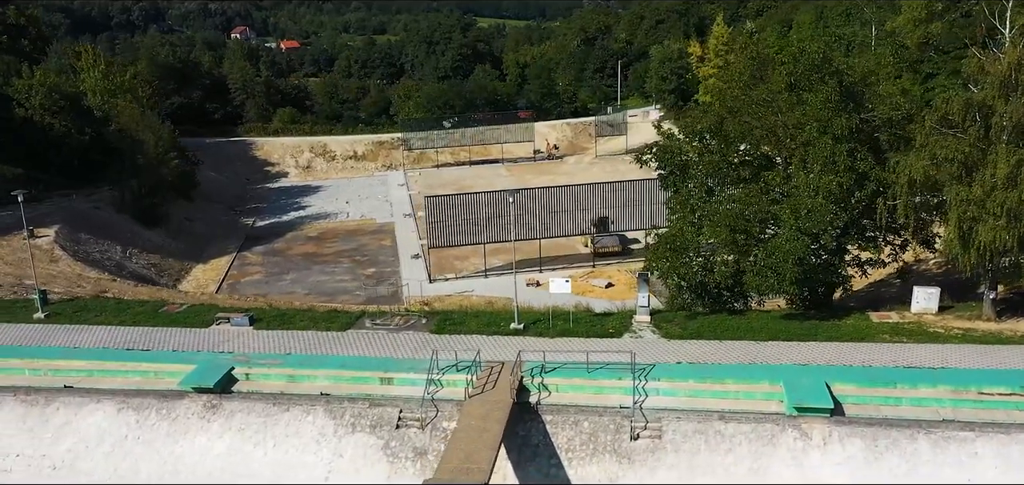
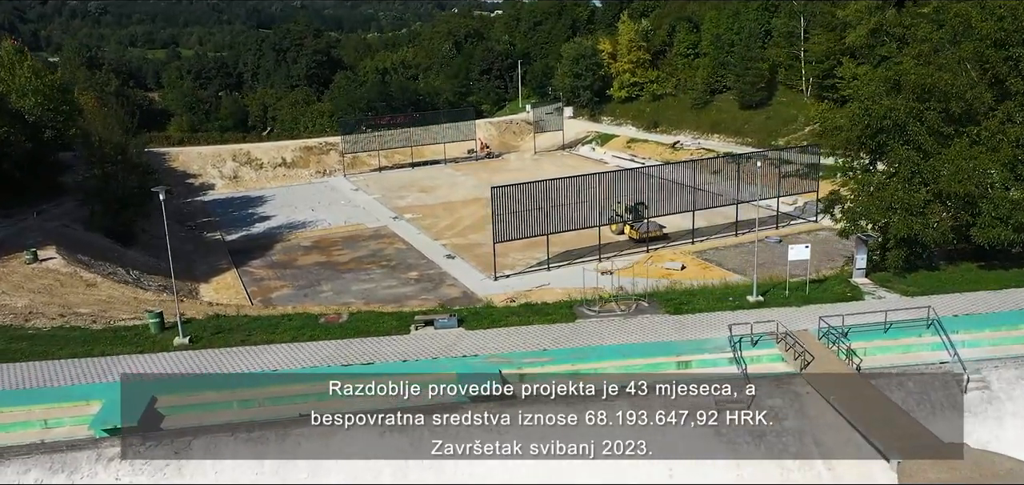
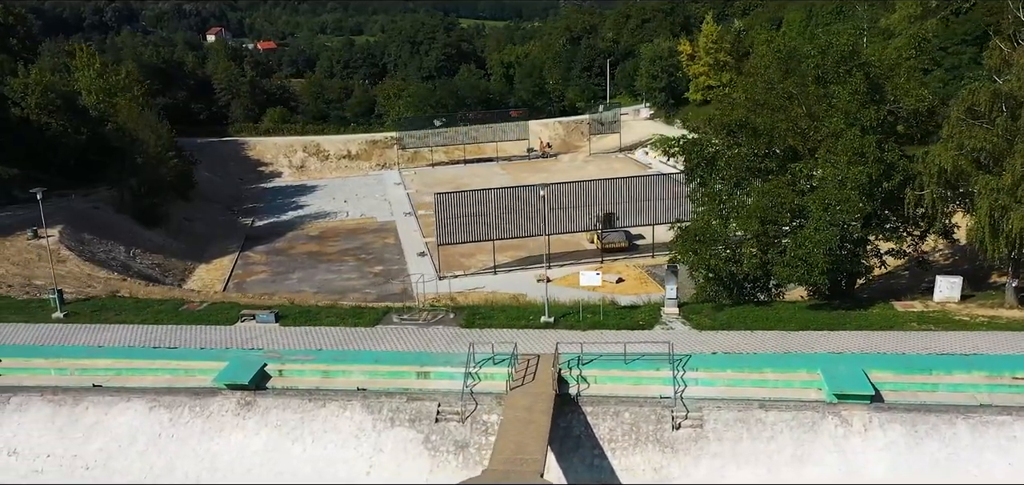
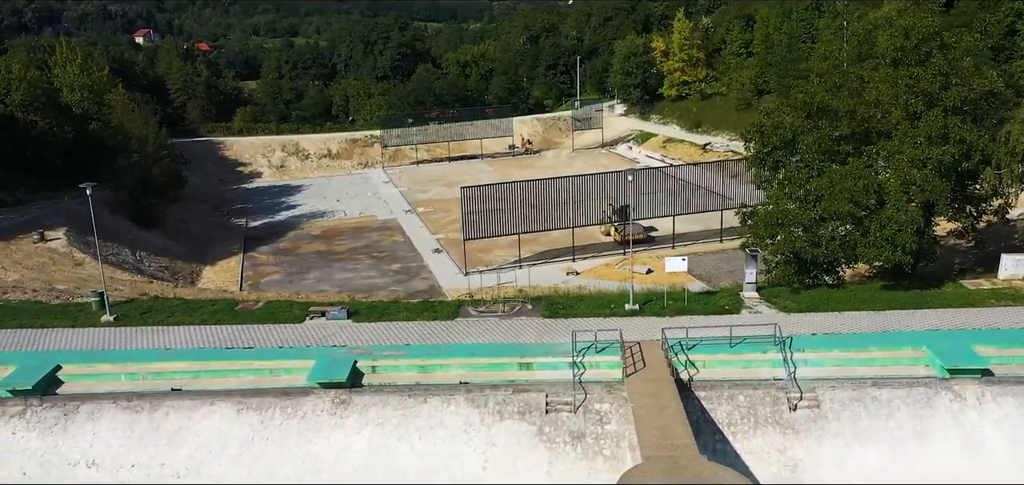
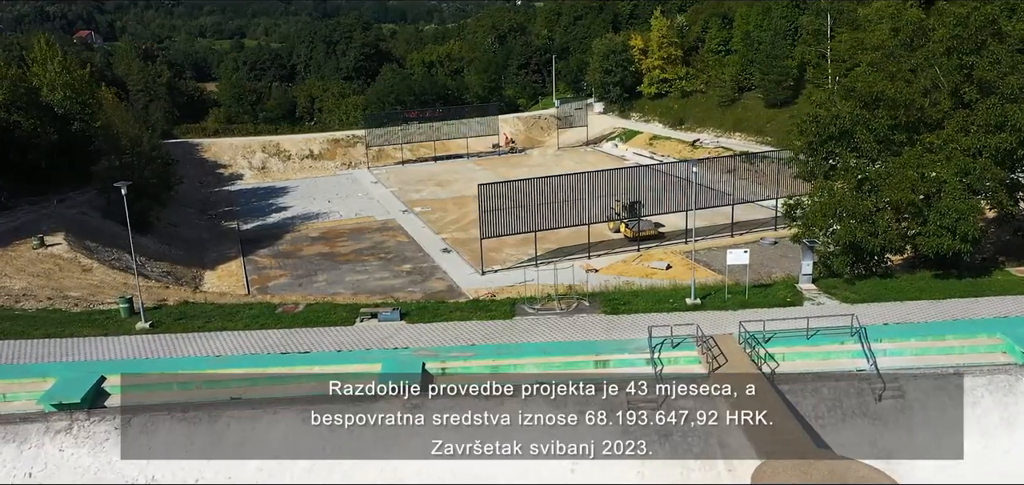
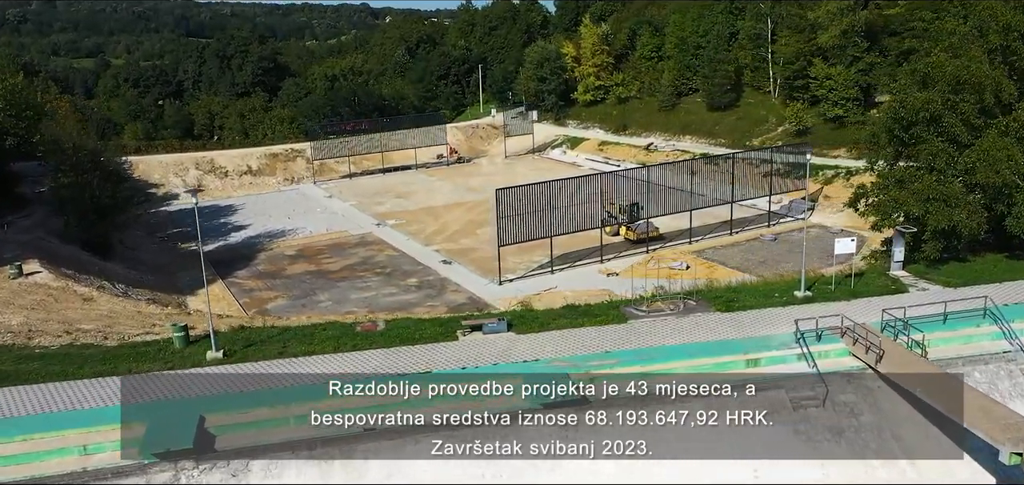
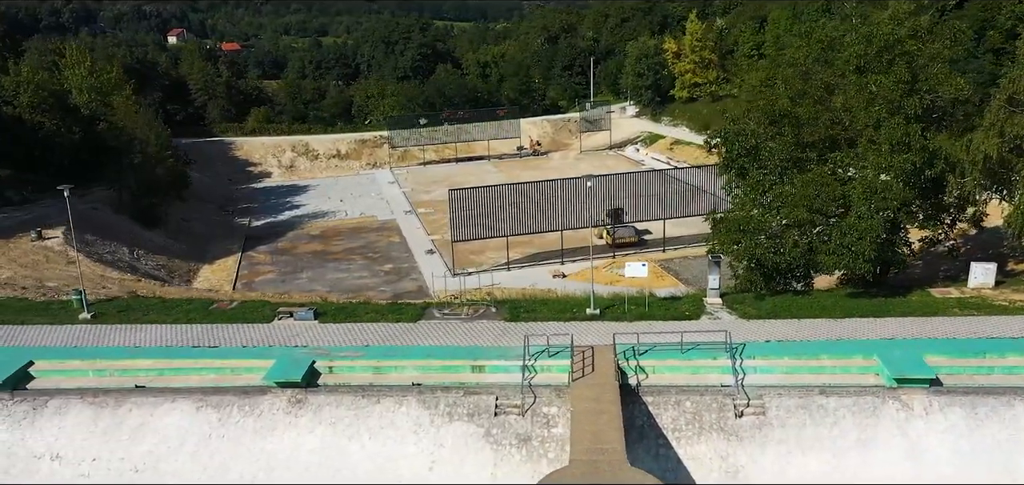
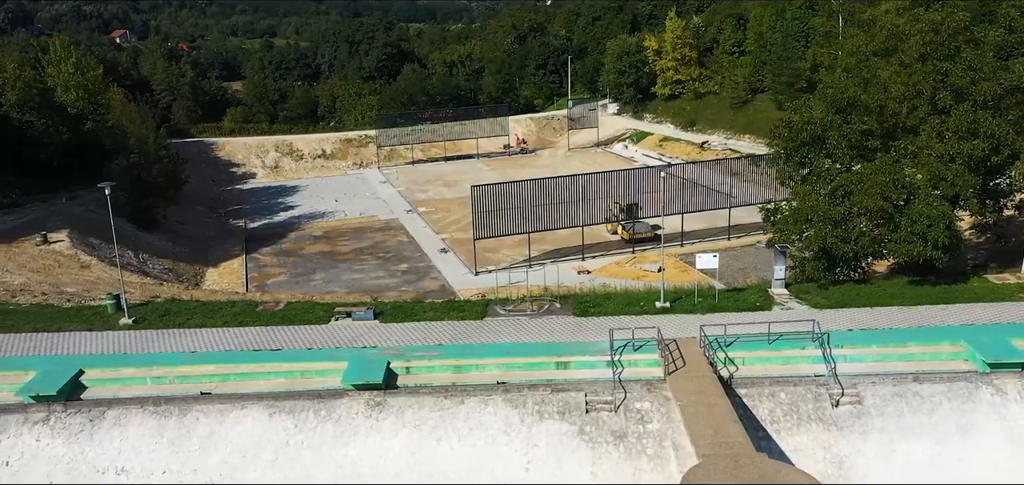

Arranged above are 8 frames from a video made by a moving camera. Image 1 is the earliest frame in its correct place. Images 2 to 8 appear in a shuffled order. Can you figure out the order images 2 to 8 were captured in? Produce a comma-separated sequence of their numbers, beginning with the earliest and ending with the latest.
3, 7, 4, 8, 5, 2, 6
